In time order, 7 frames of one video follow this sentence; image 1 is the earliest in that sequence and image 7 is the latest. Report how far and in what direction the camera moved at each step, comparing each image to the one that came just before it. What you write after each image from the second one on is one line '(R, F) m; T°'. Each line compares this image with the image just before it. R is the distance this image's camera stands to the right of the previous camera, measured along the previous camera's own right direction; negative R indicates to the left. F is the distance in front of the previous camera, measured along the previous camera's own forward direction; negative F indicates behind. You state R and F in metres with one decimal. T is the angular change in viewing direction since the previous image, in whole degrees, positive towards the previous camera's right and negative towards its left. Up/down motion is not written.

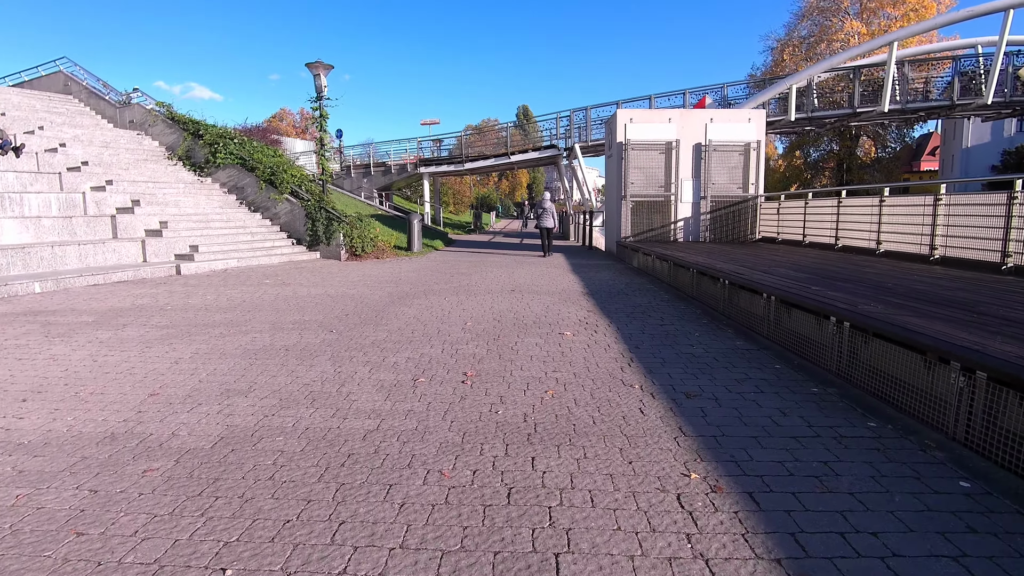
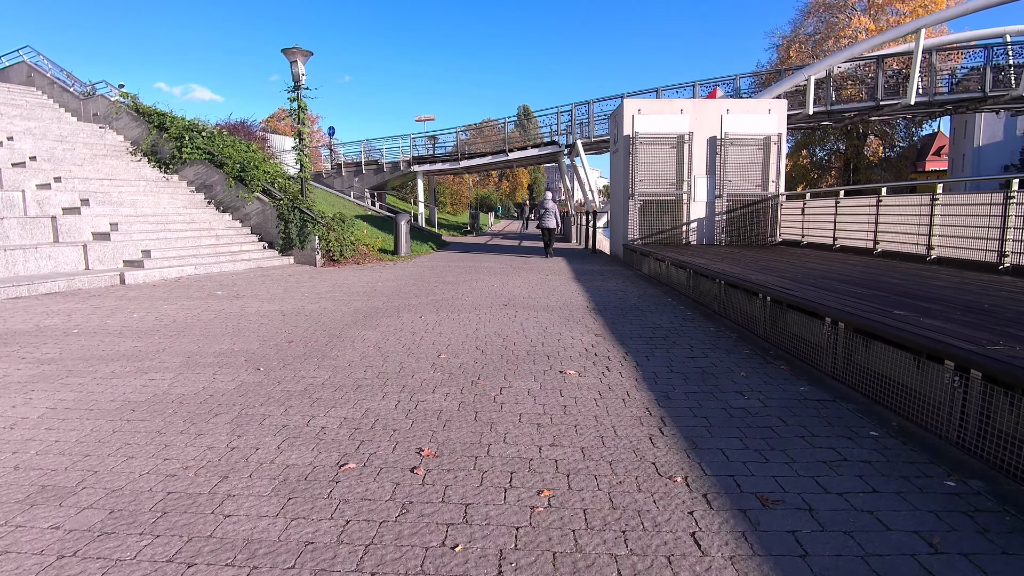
(+0.1, +1.7) m; 0°
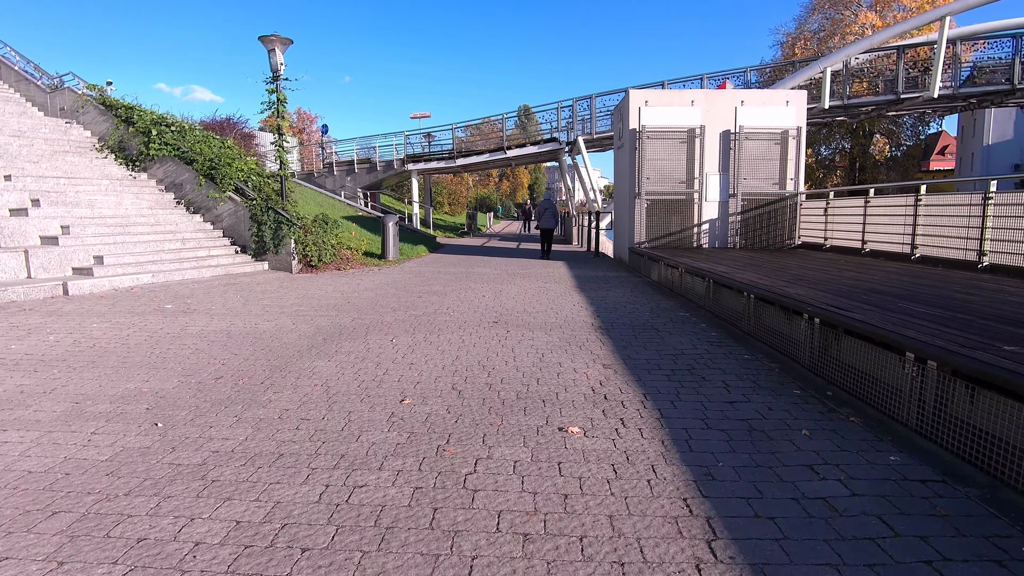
(+0.1, +1.3) m; 0°
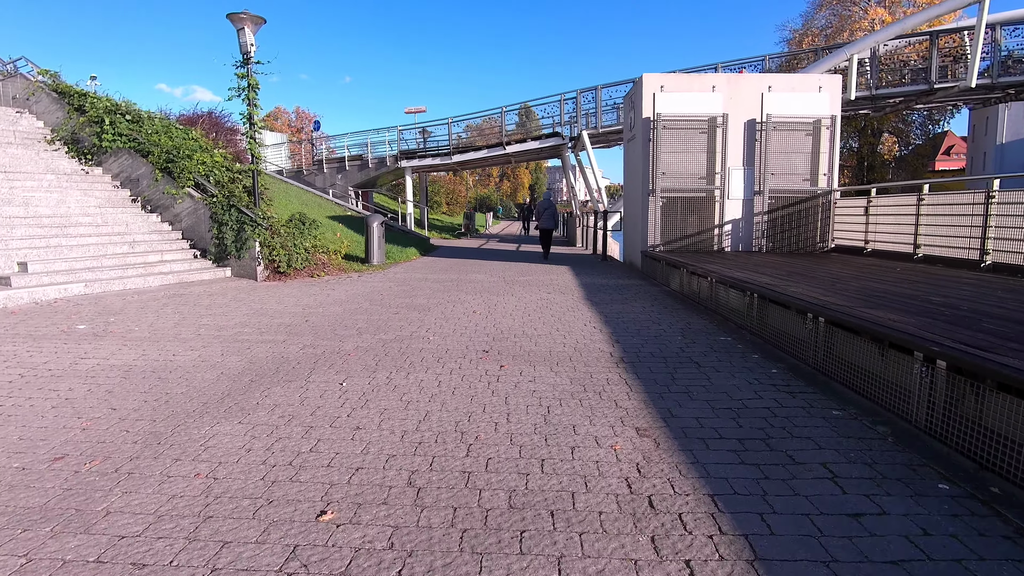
(0.0, +1.7) m; 0°
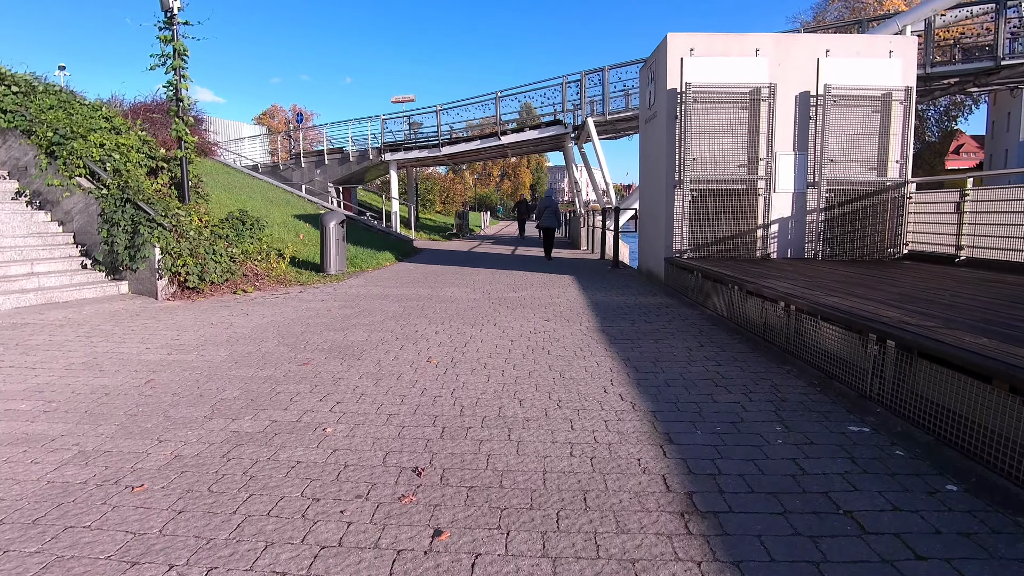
(+0.2, +2.9) m; 0°
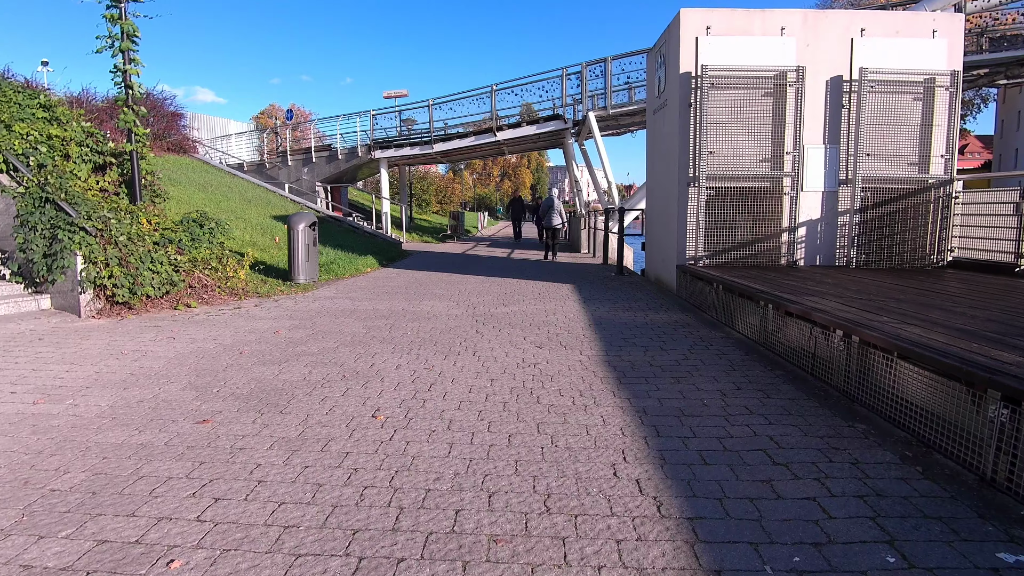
(+0.1, +1.3) m; 0°
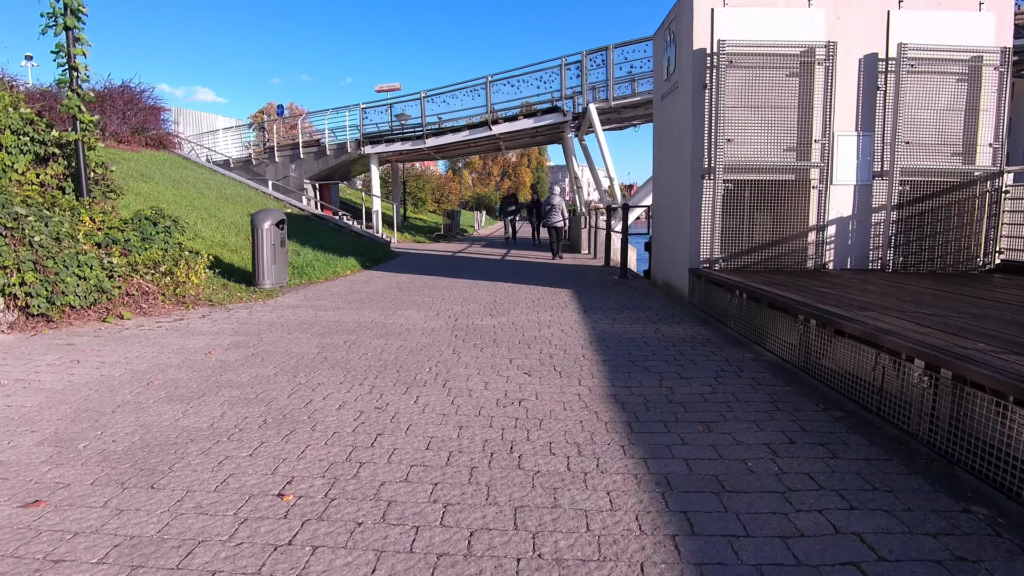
(+0.1, +1.1) m; 0°
